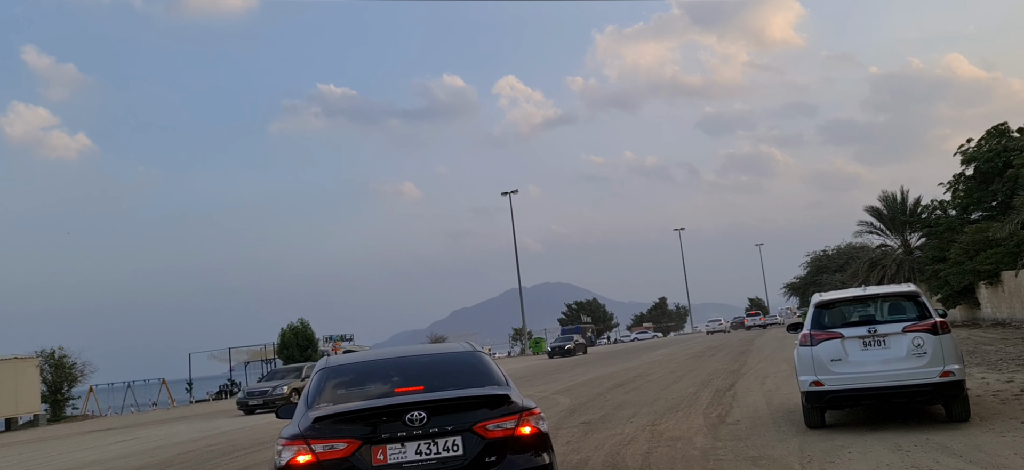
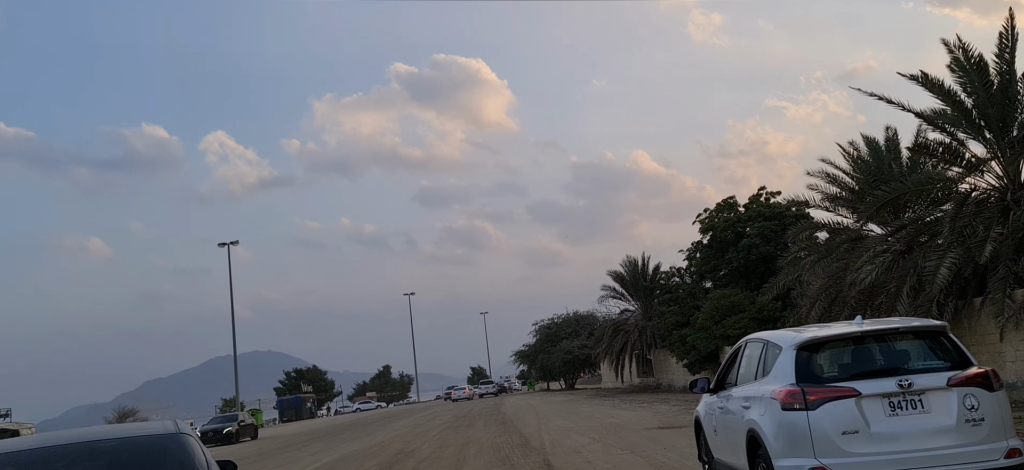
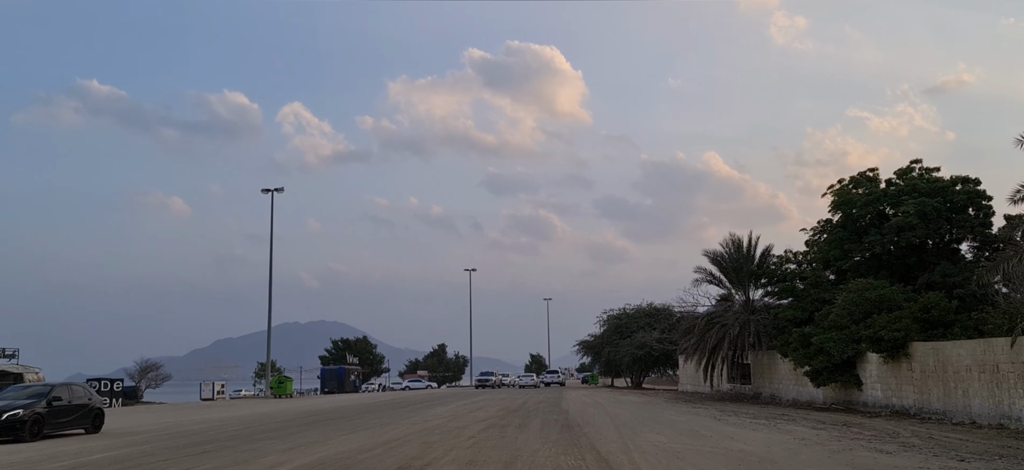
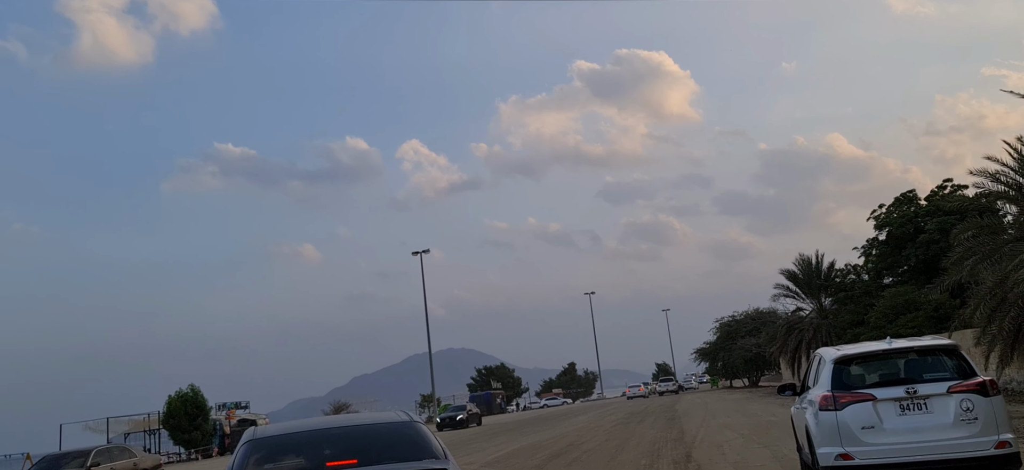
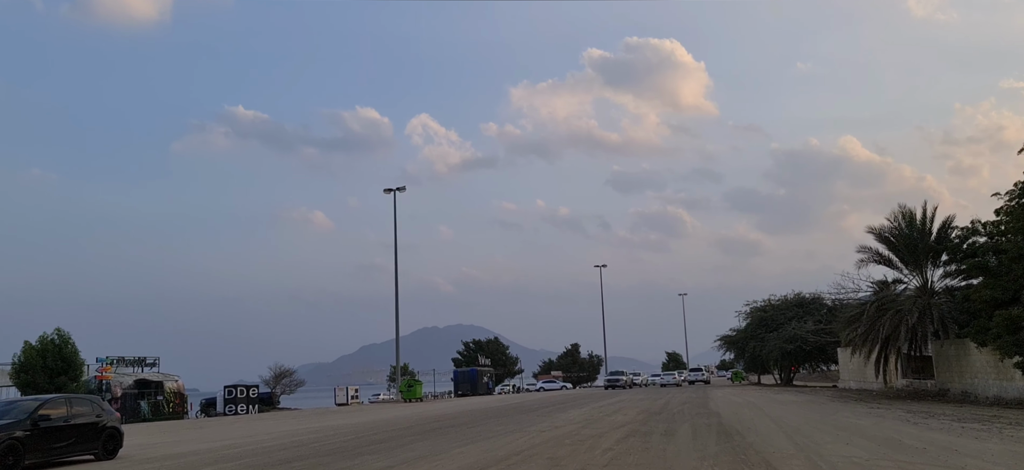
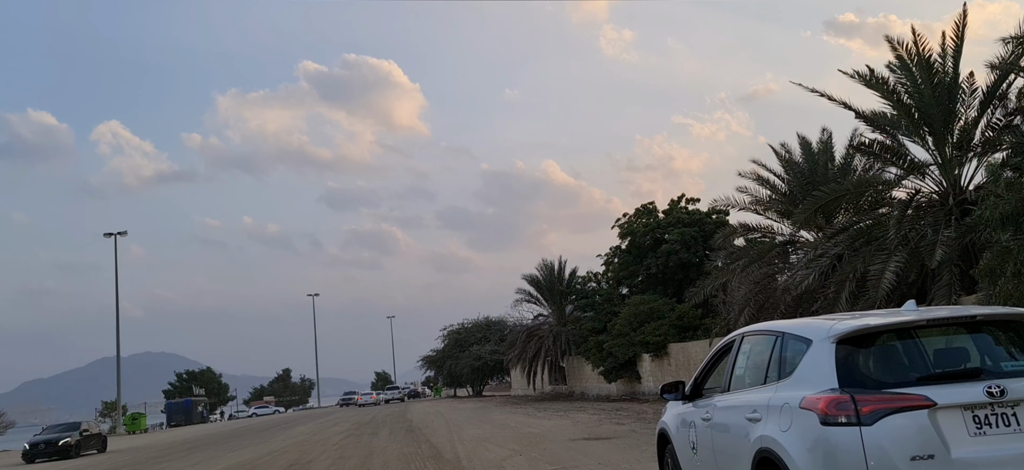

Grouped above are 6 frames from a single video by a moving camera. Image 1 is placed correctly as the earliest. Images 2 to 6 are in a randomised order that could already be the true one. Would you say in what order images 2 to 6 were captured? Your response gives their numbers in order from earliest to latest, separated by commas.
4, 2, 6, 3, 5
